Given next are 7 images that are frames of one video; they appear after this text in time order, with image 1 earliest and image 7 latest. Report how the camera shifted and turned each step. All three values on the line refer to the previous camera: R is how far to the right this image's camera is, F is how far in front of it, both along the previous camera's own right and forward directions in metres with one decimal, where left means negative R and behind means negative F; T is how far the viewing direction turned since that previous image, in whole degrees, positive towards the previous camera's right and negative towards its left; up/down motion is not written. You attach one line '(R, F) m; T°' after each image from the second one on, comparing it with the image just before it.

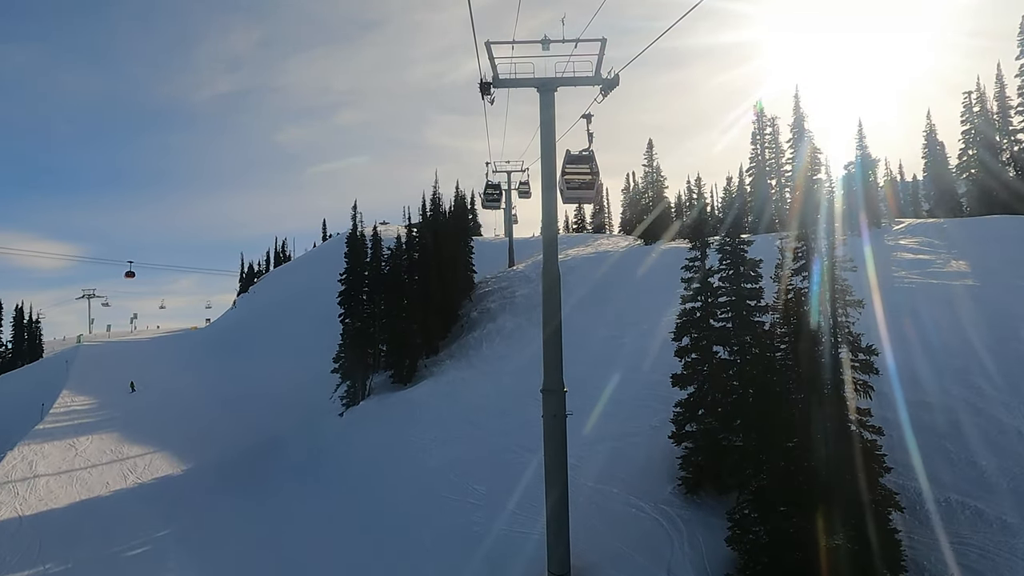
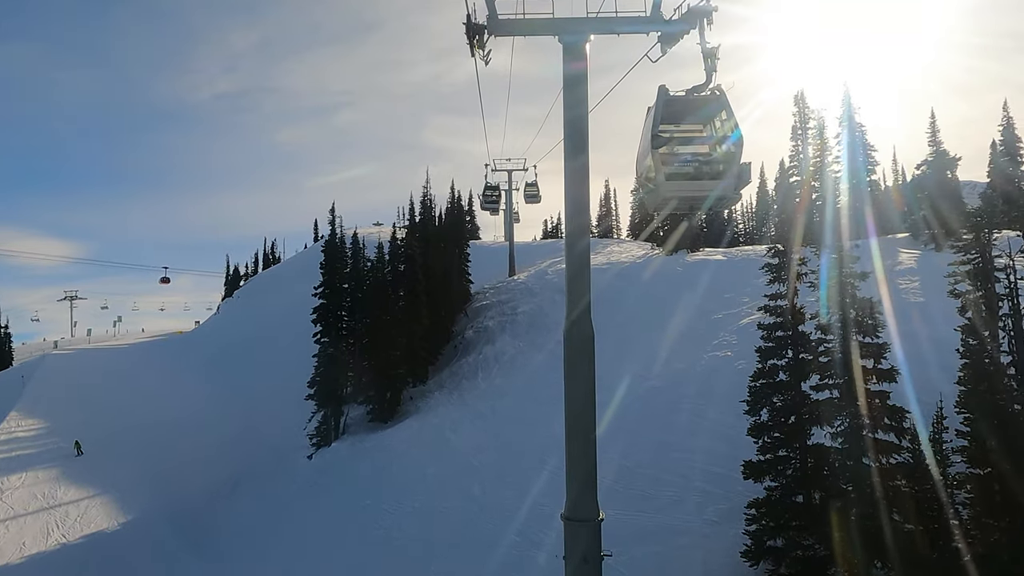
(-0.1, +4.2) m; 0°
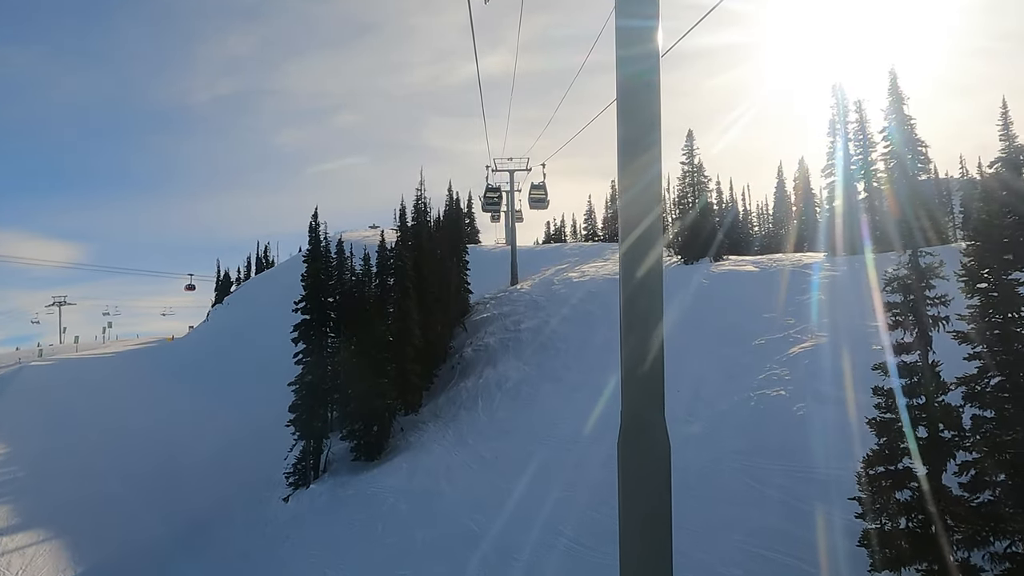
(-0.1, +2.9) m; 0°
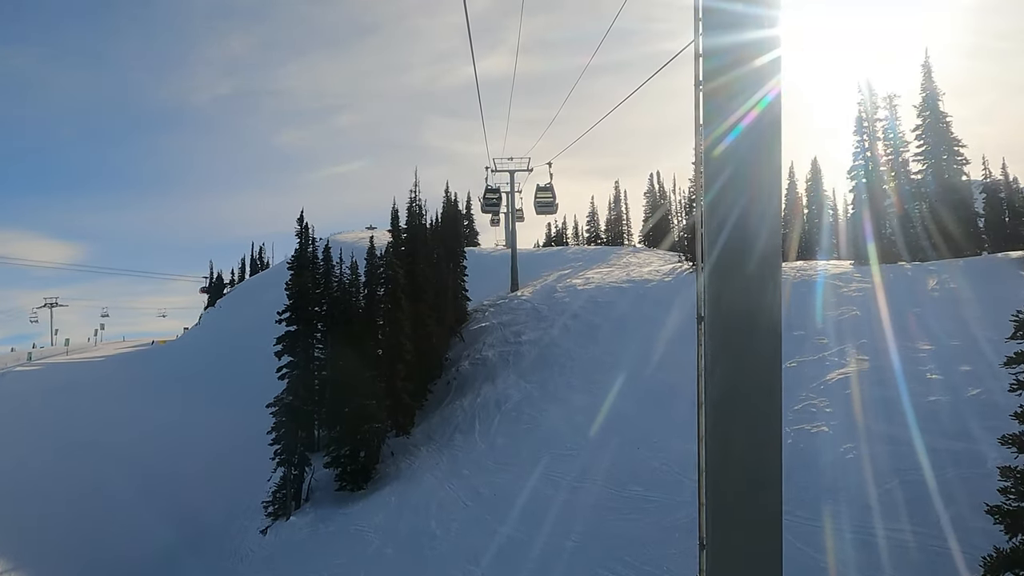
(0.0, +1.8) m; 0°
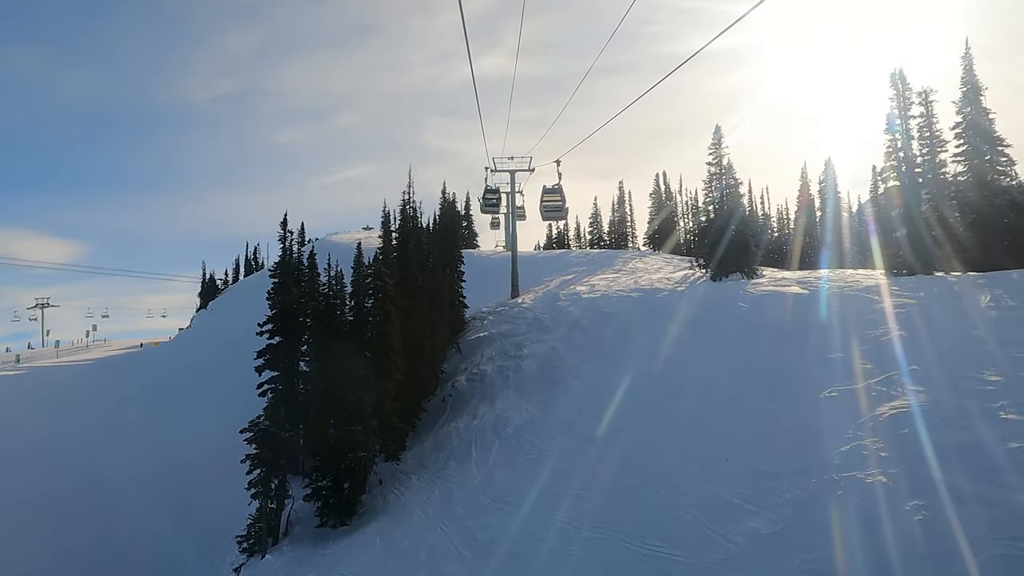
(0.0, +1.8) m; 0°
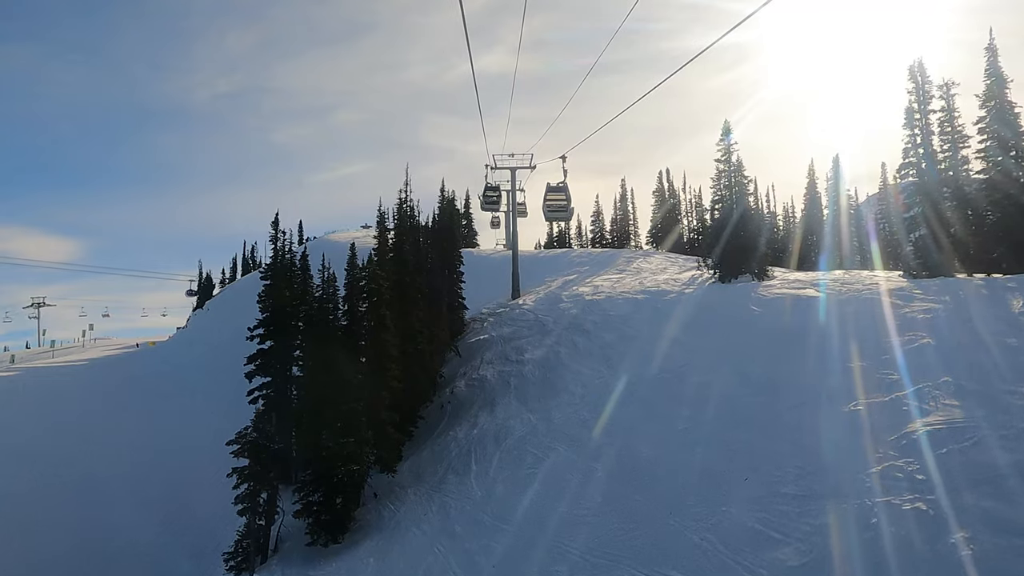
(0.0, +0.9) m; 0°
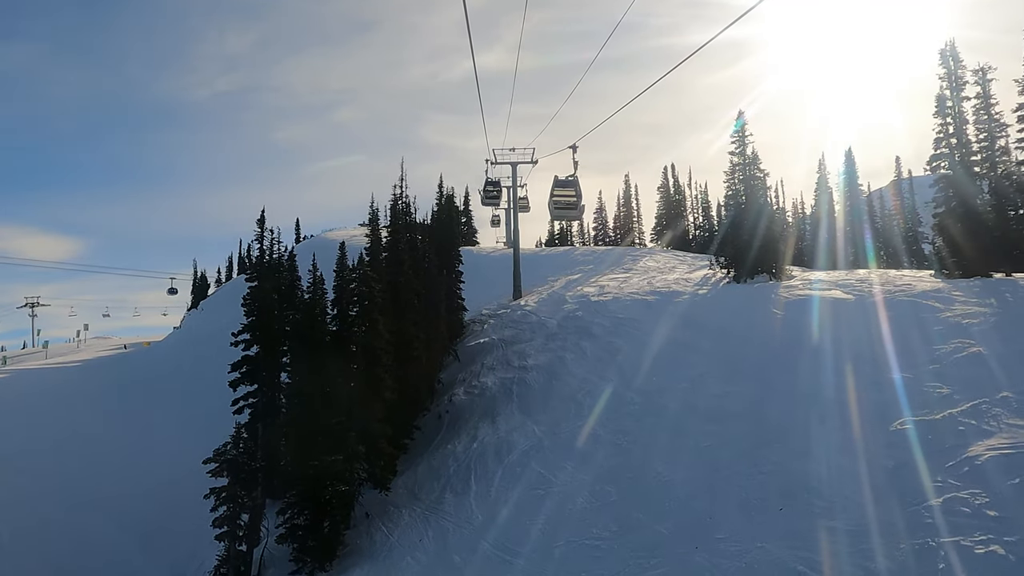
(-0.1, +1.3) m; 0°
